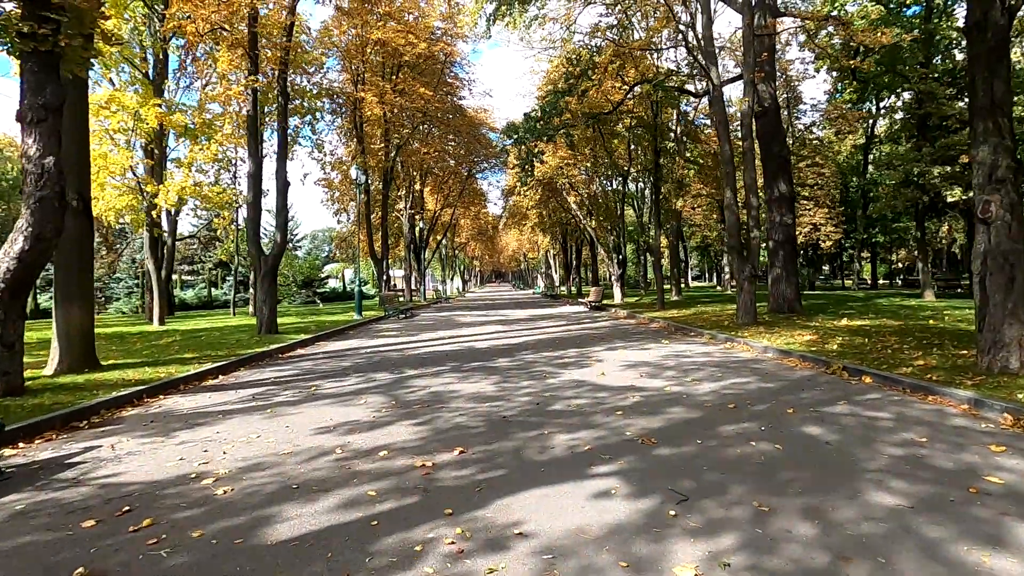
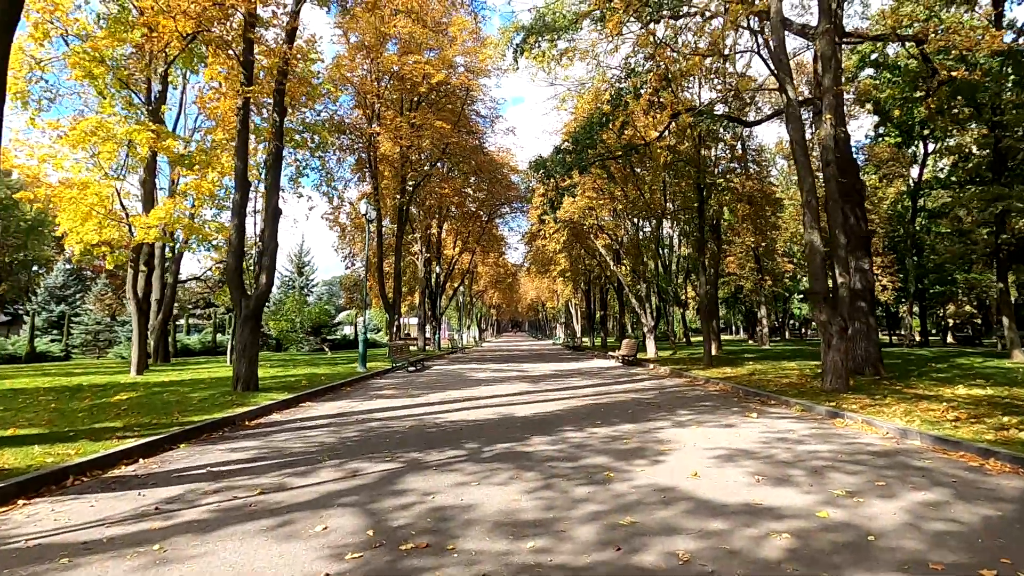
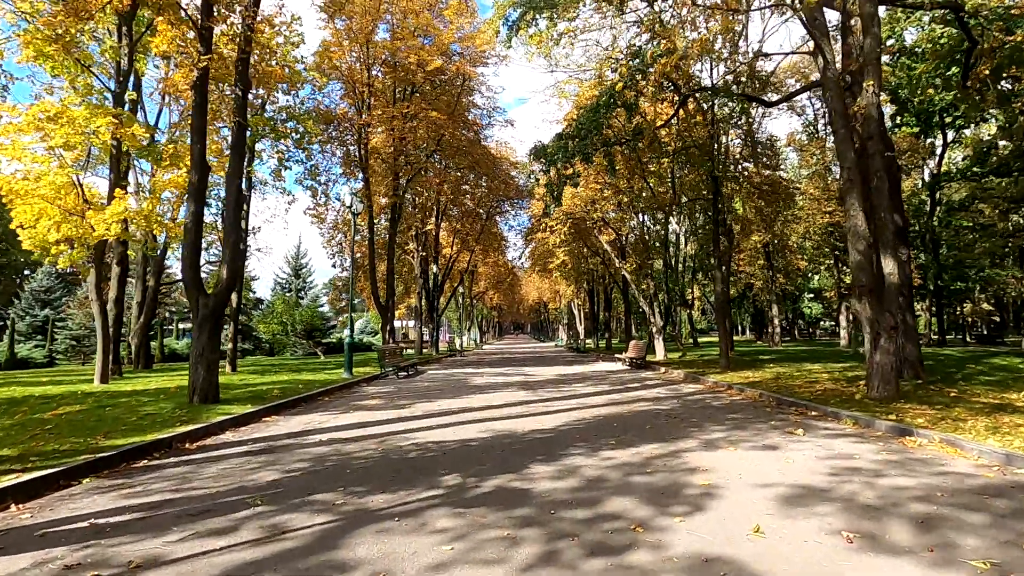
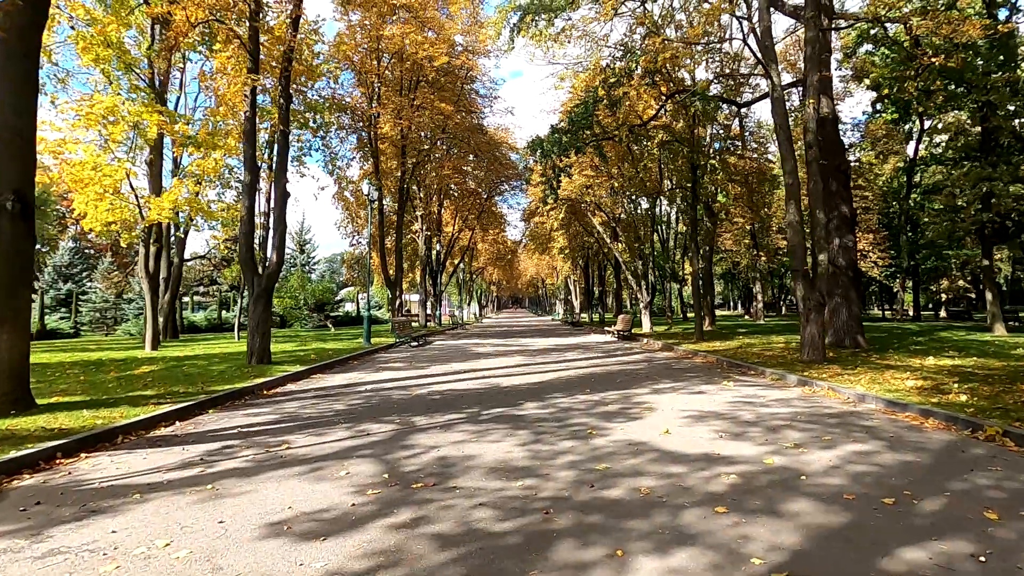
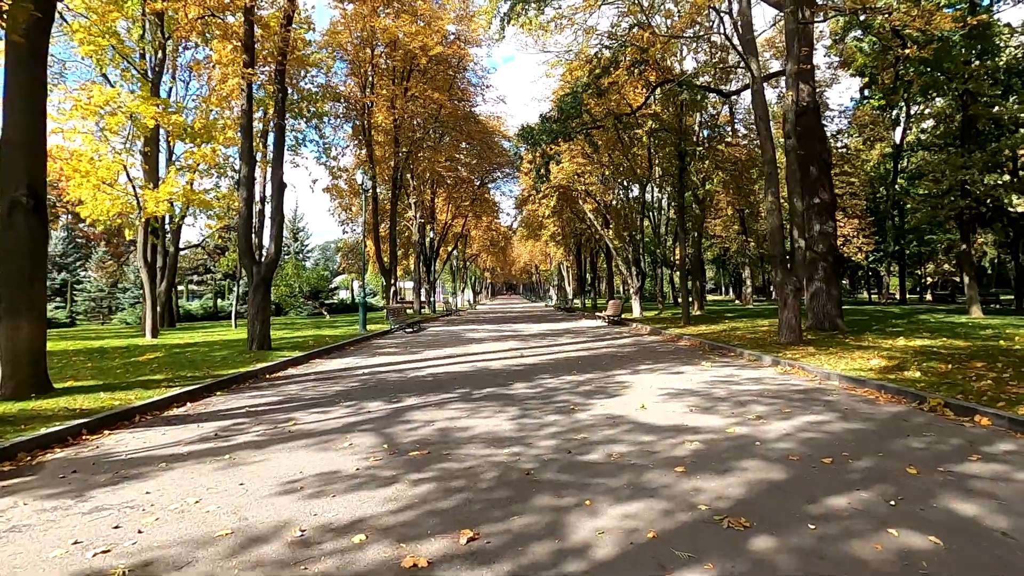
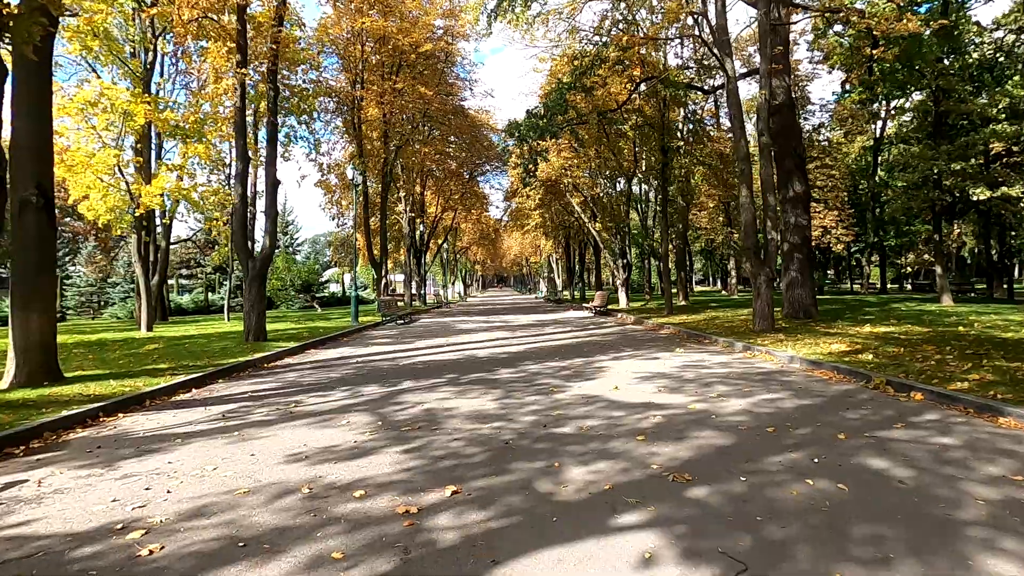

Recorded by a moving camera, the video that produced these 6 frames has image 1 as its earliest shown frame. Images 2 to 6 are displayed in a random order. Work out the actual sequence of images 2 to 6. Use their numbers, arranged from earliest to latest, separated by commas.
6, 5, 4, 2, 3
